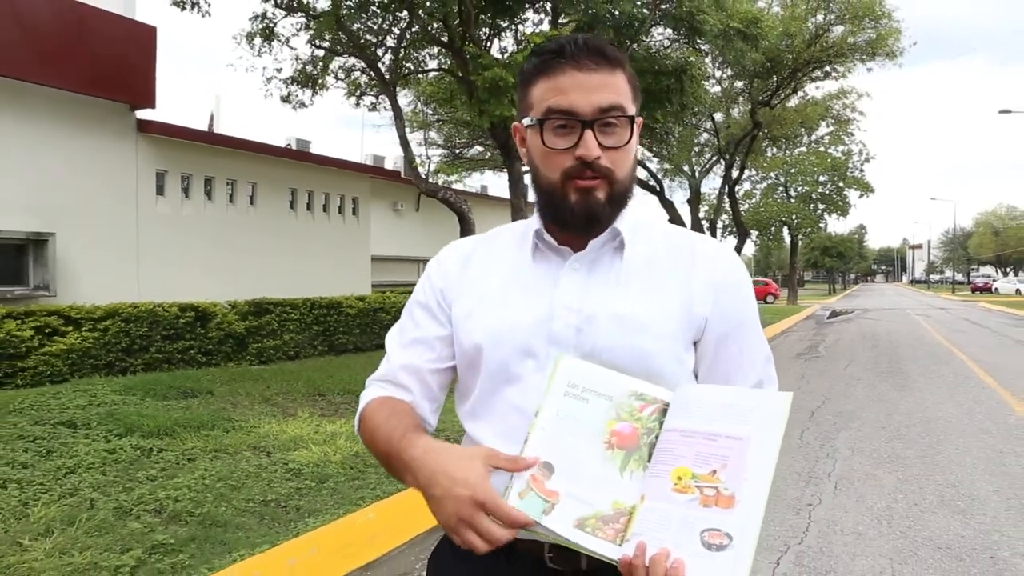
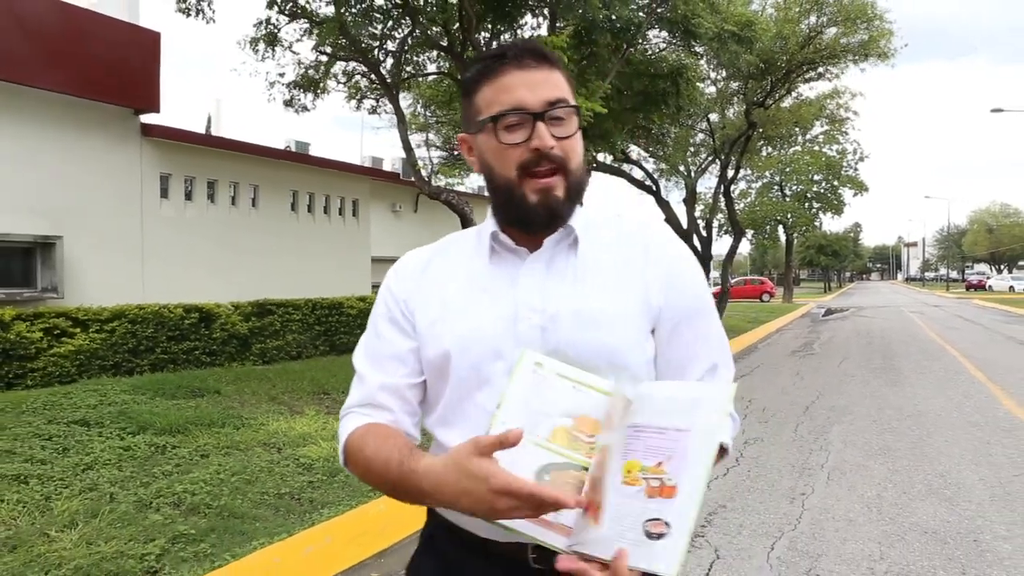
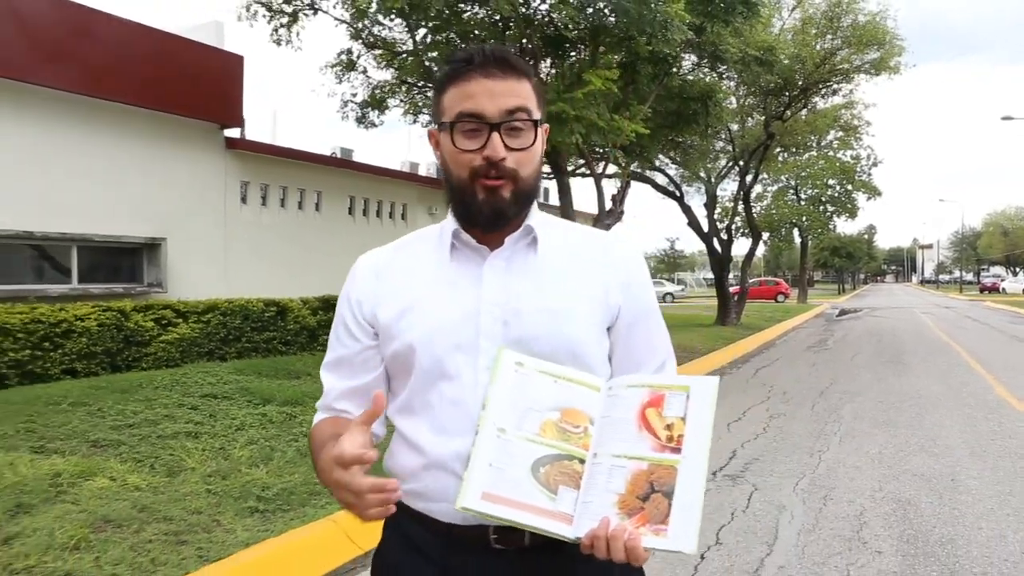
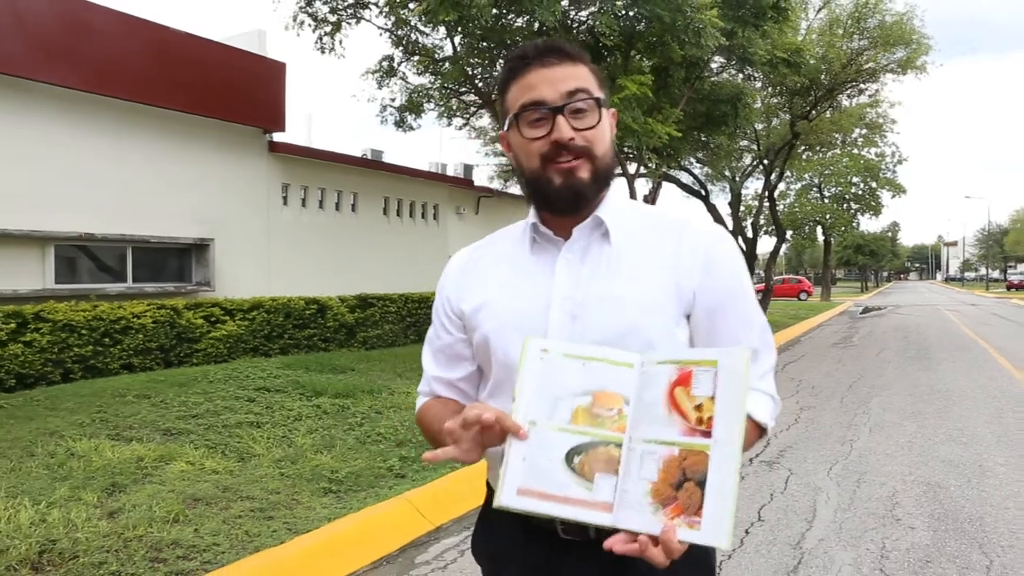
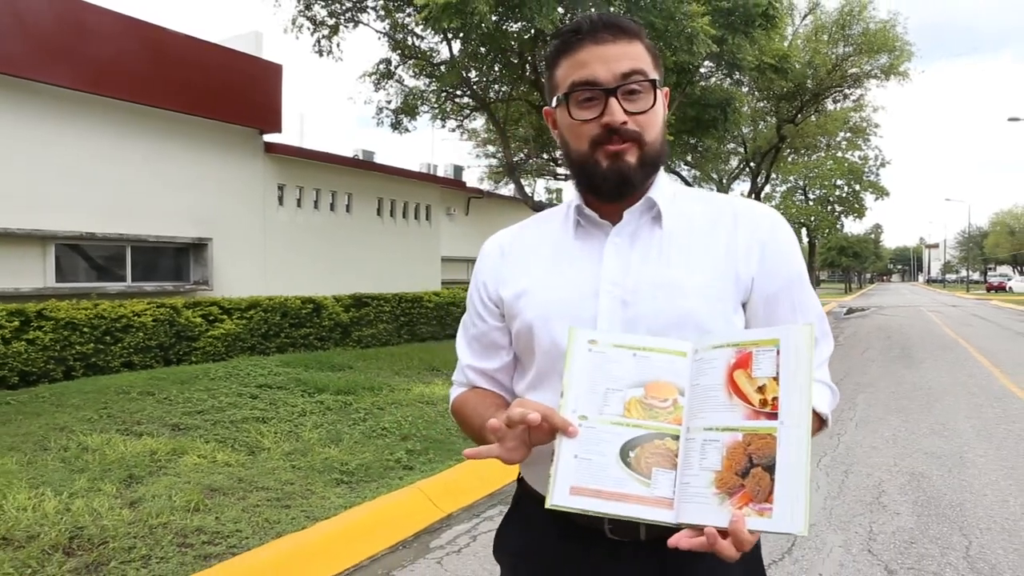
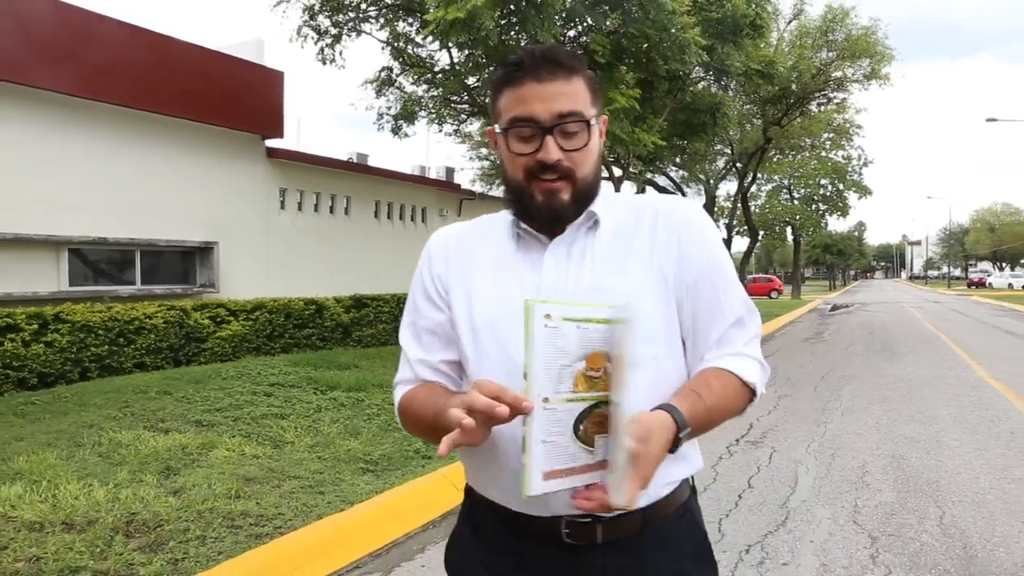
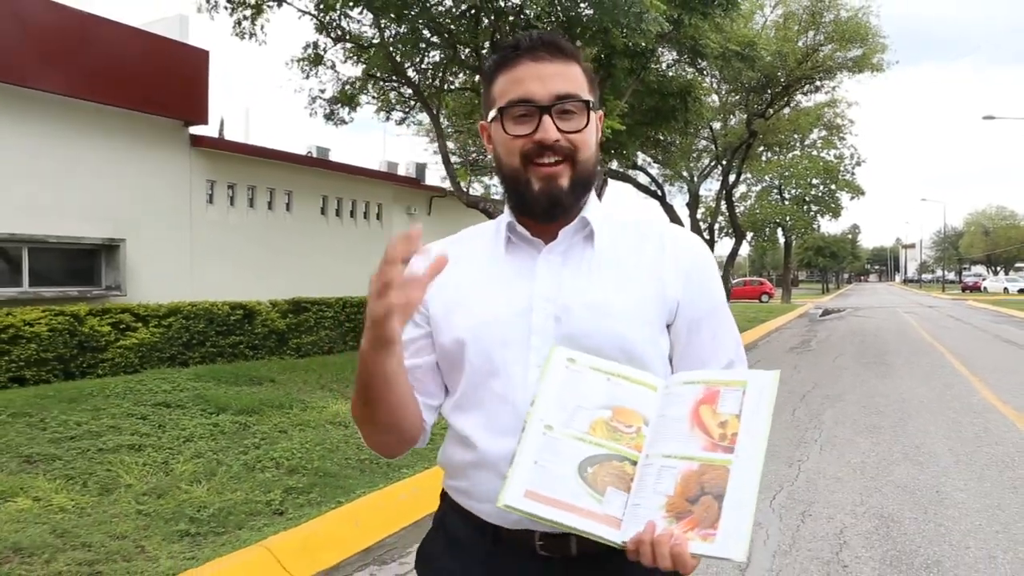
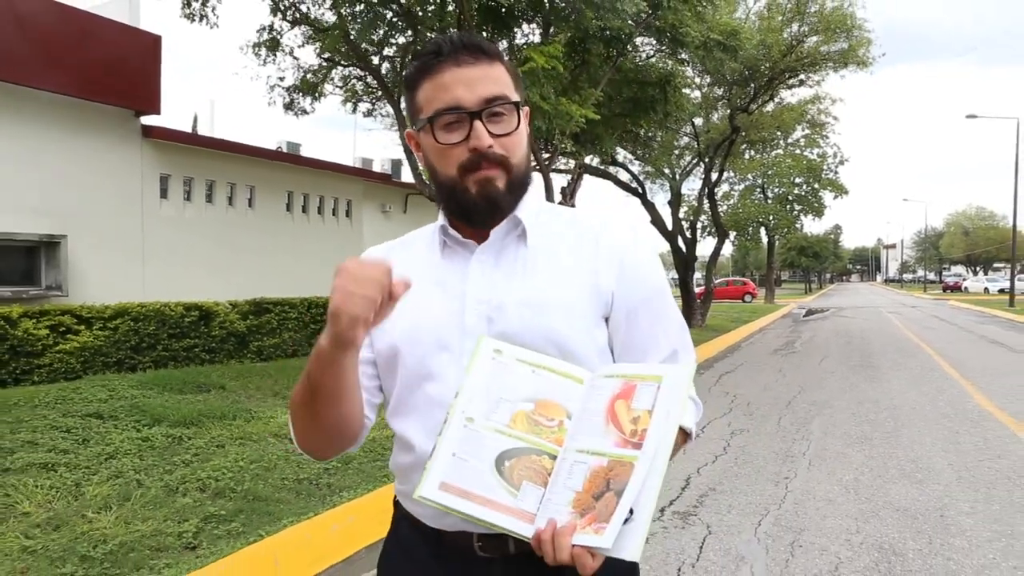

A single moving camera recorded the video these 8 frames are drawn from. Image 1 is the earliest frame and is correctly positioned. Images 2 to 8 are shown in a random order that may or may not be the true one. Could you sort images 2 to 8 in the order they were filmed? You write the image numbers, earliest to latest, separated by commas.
2, 8, 7, 3, 4, 5, 6
